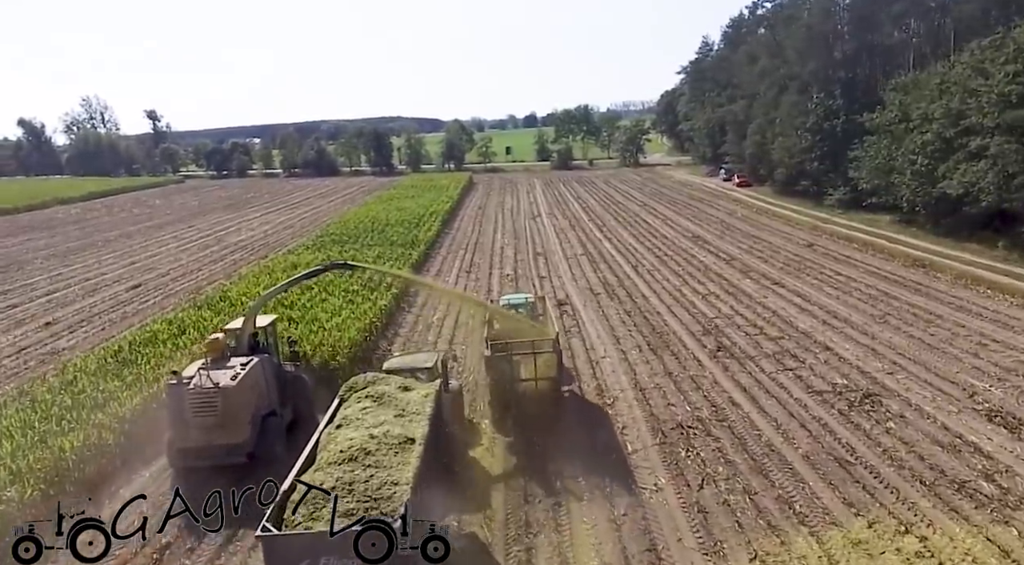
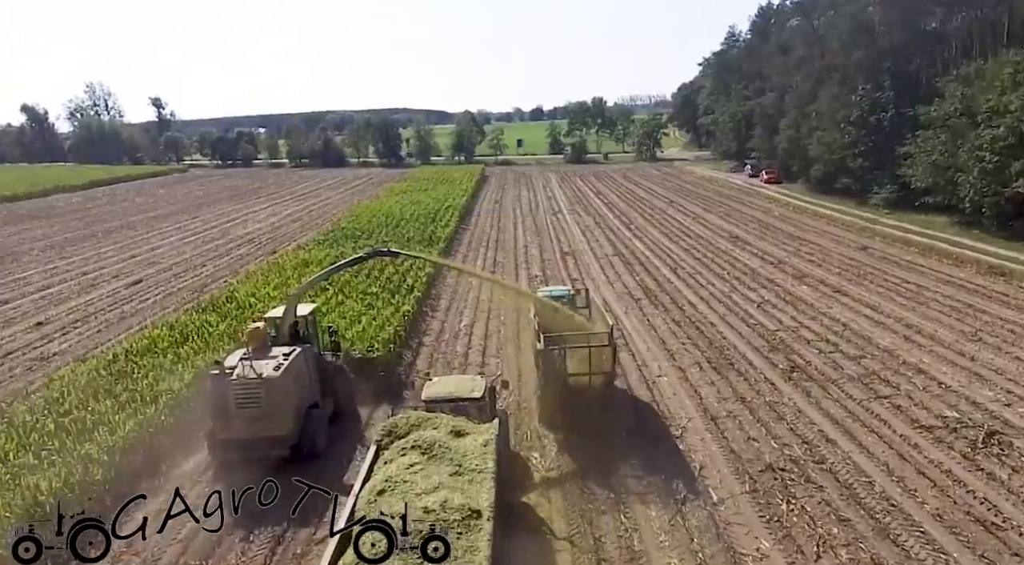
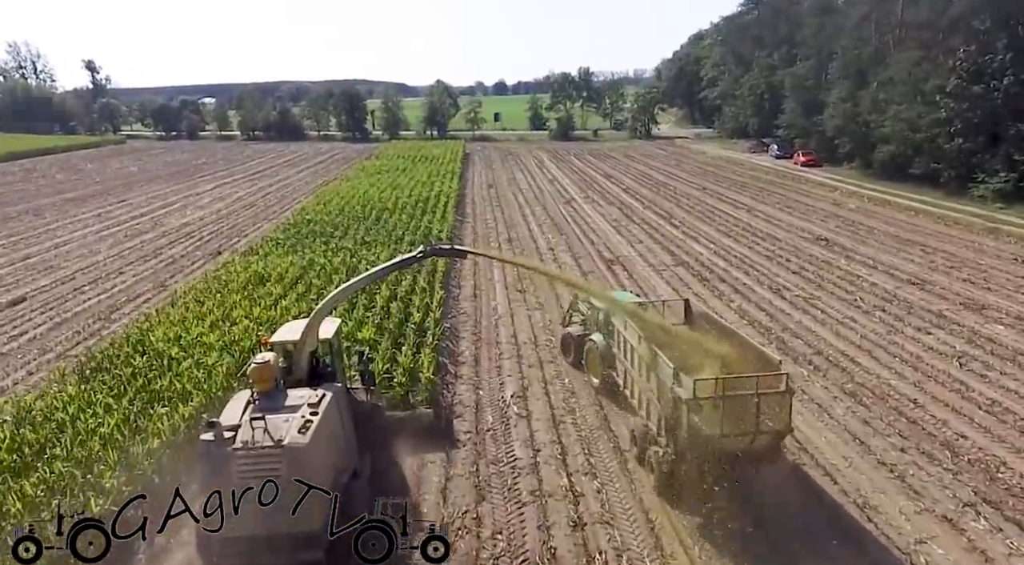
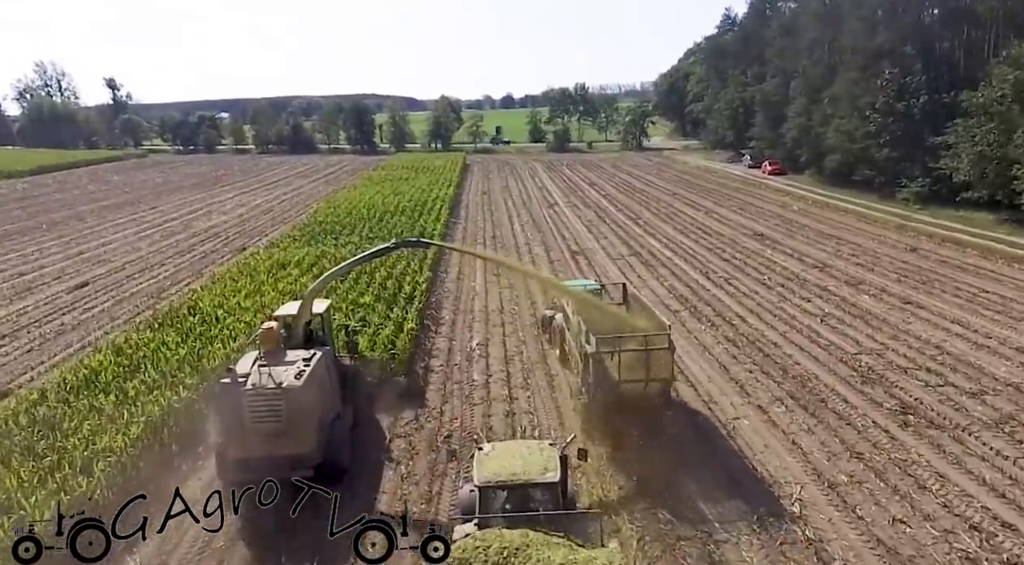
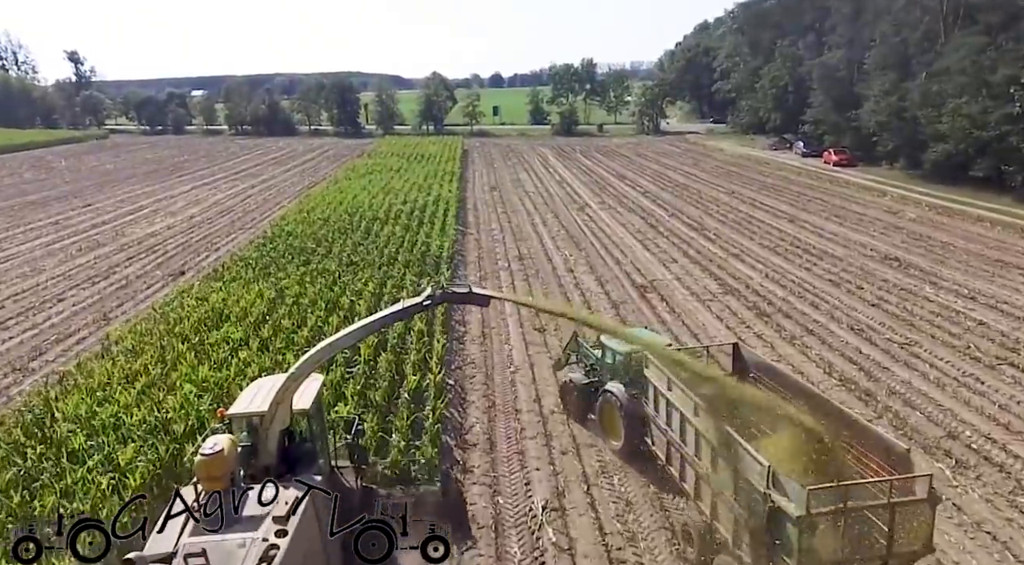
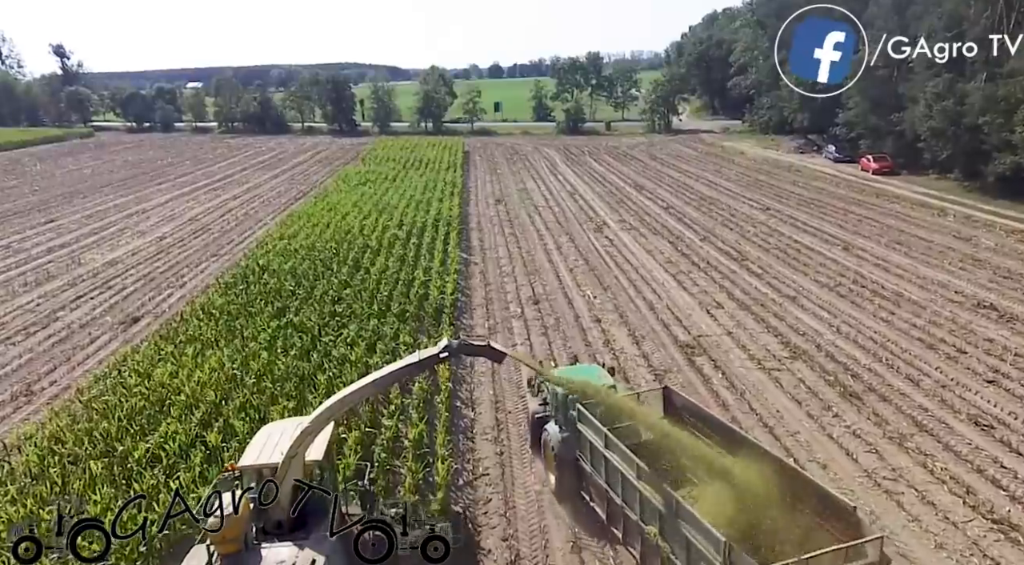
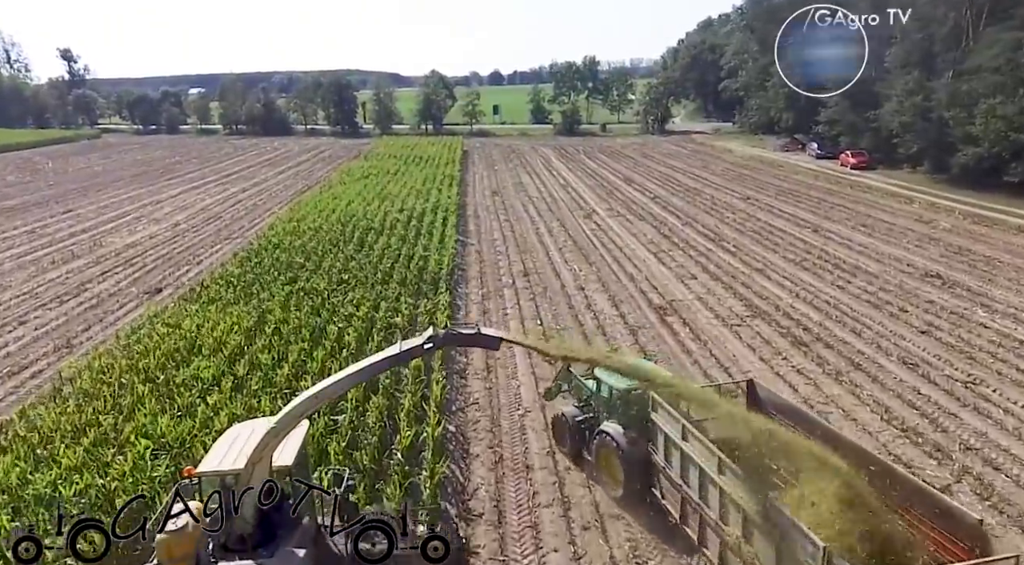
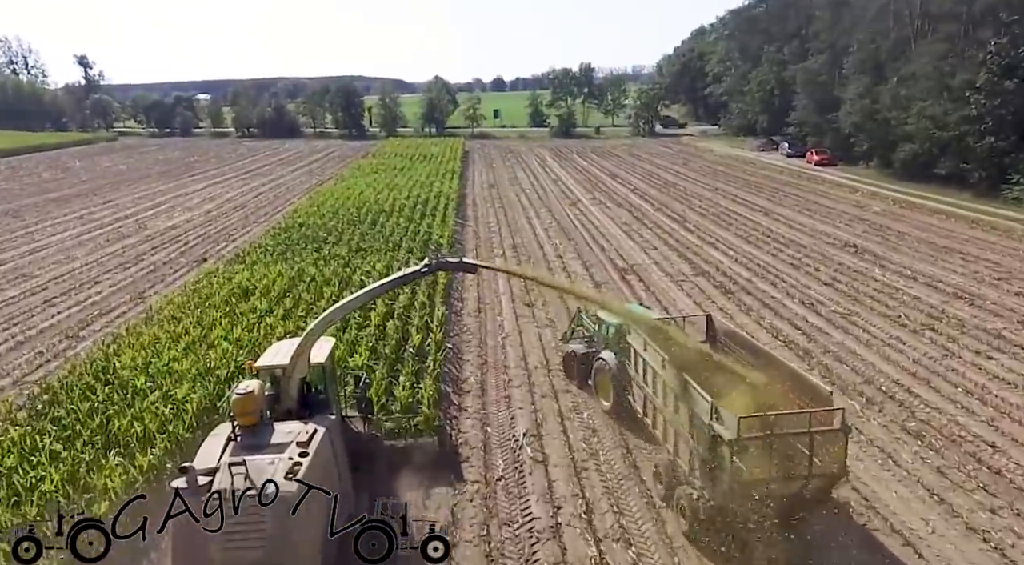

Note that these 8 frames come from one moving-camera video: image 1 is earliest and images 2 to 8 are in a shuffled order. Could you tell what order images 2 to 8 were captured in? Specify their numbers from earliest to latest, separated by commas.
2, 4, 3, 8, 5, 7, 6
